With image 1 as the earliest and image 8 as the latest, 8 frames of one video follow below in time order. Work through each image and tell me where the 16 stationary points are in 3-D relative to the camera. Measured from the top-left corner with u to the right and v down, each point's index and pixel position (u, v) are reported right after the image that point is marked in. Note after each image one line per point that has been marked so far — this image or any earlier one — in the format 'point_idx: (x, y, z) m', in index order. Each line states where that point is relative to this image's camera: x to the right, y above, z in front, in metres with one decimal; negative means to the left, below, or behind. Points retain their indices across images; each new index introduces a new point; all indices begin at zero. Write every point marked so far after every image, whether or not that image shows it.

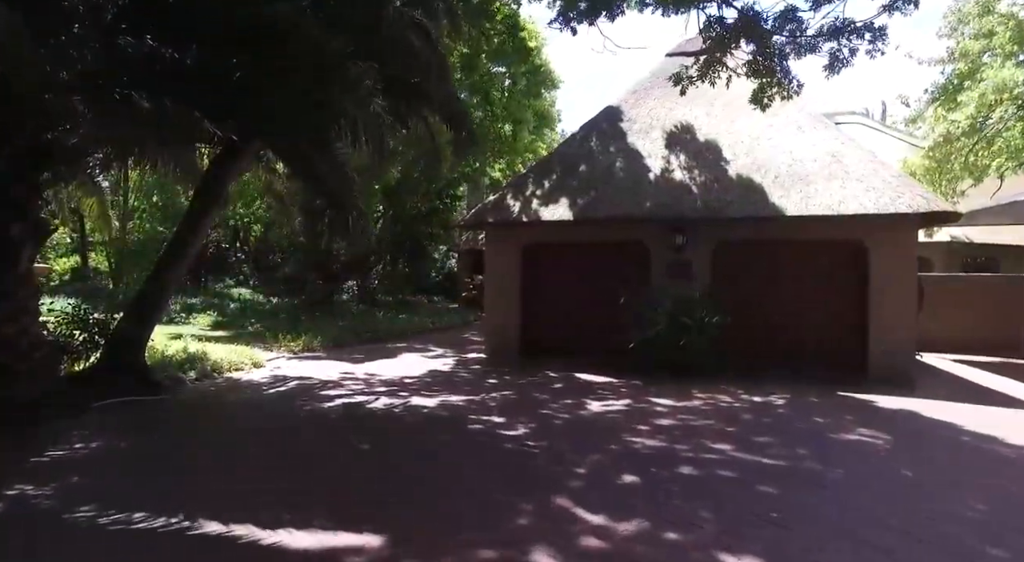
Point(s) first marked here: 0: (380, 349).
0: (-3.0, -1.6, +14.0) m
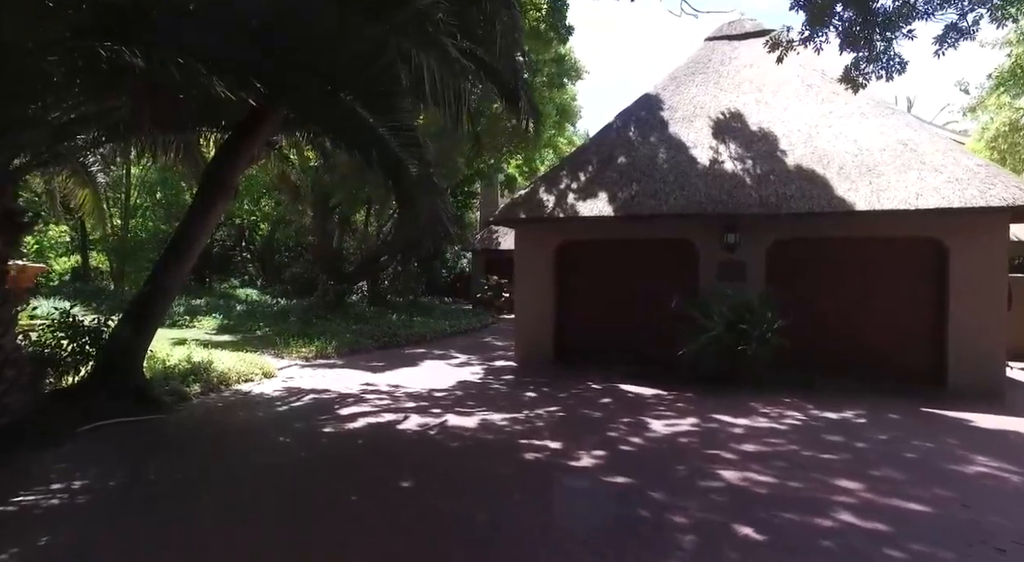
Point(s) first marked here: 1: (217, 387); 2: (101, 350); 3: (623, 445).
0: (-2.4, -1.6, +13.0) m
1: (-4.2, -1.5, +8.6) m
2: (-4.8, -0.8, +7.1) m
3: (+1.2, -1.7, +6.4) m
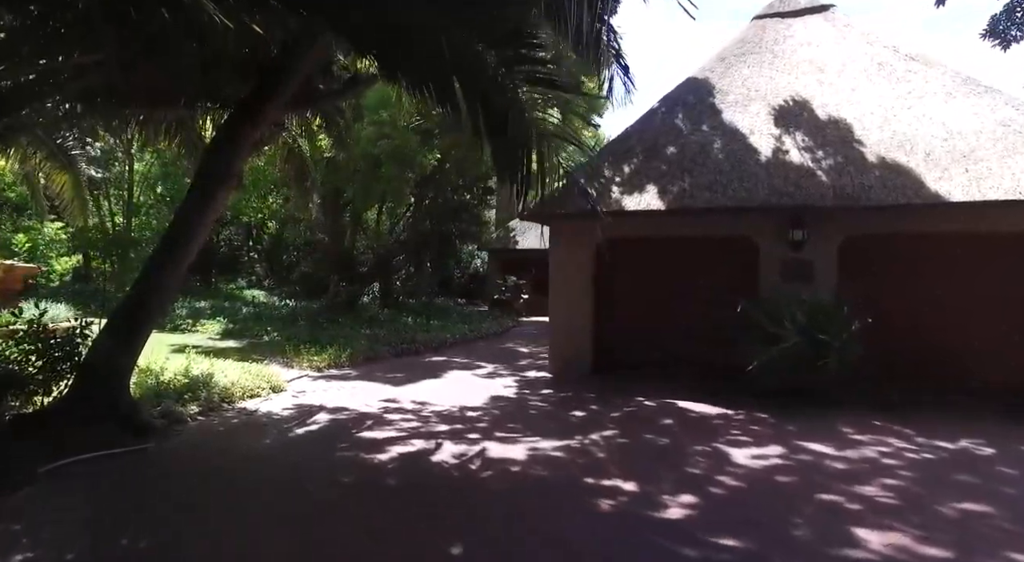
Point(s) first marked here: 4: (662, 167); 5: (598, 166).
0: (-1.8, -1.6, +11.9) m
1: (-3.6, -1.5, +7.4) m
2: (-4.3, -0.8, +6.0) m
3: (+1.7, -1.8, +5.2) m
4: (+2.5, +1.9, +10.0) m
5: (+1.5, +2.0, +10.5) m
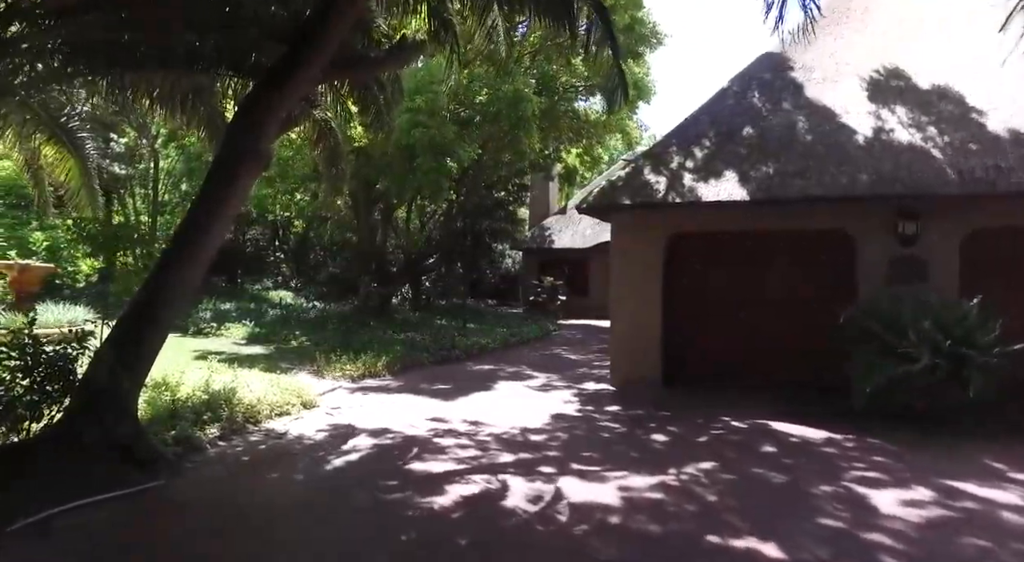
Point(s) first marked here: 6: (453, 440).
0: (-0.9, -1.7, +10.8) m
1: (-2.8, -1.5, +6.4) m
2: (-3.6, -0.8, +4.9) m
3: (+2.4, -1.8, +3.9) m
4: (+3.3, +1.9, +8.7) m
5: (+2.4, +2.0, +9.3) m
6: (-0.6, -1.7, +6.4) m
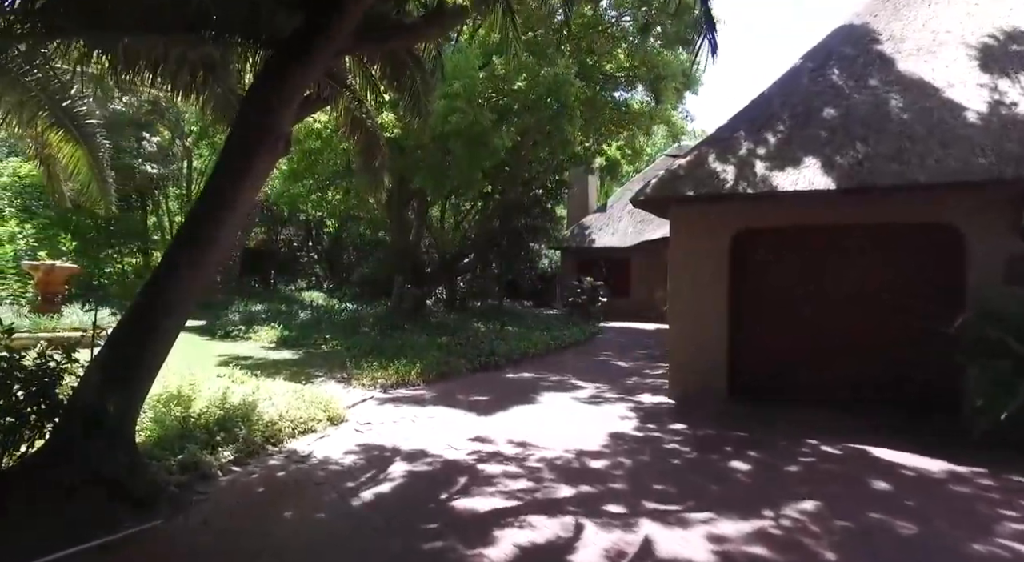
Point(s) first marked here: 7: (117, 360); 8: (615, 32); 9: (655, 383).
0: (-0.1, -1.7, +9.9) m
1: (-2.3, -1.6, +5.6) m
2: (-3.1, -0.9, +4.2) m
3: (+2.7, -1.8, +2.9) m
4: (+4.0, +1.9, +7.6) m
5: (+3.0, +2.0, +8.2) m
6: (-0.1, -1.7, +5.5) m
7: (-2.8, -0.6, +4.3) m
8: (+2.5, +6.2, +15.2) m
9: (+2.3, -1.7, +9.9) m
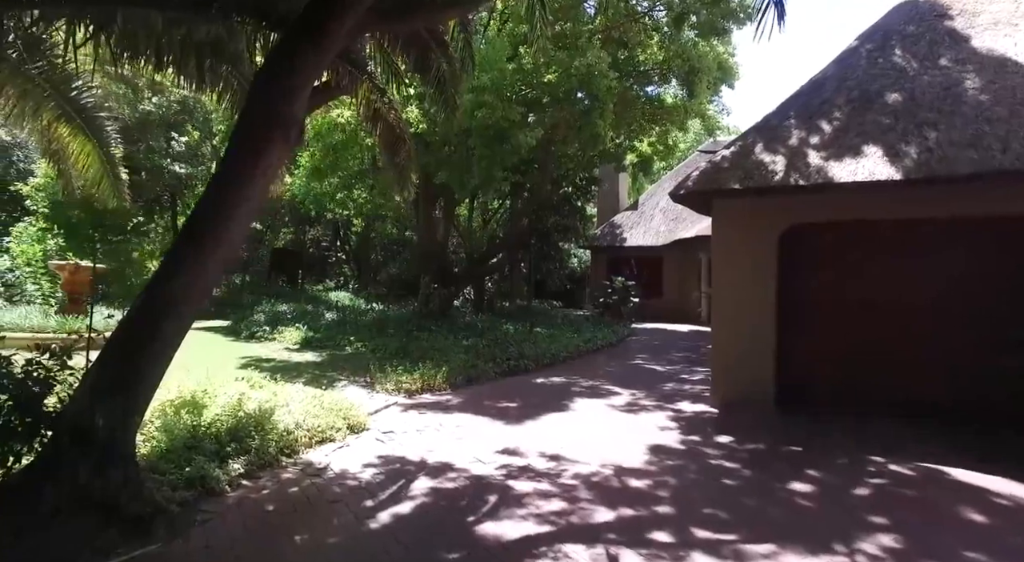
0: (+0.3, -1.7, +9.4) m
1: (-2.0, -1.6, +5.2) m
2: (-2.9, -0.9, +3.9) m
3: (+2.9, -1.8, +2.3) m
4: (+4.3, +1.9, +7.0) m
5: (+3.4, +2.0, +7.6) m
6: (+0.2, -1.7, +5.0) m
7: (-2.6, -0.6, +3.9) m
8: (+3.3, +6.2, +14.6) m
9: (+2.8, -1.7, +9.3) m
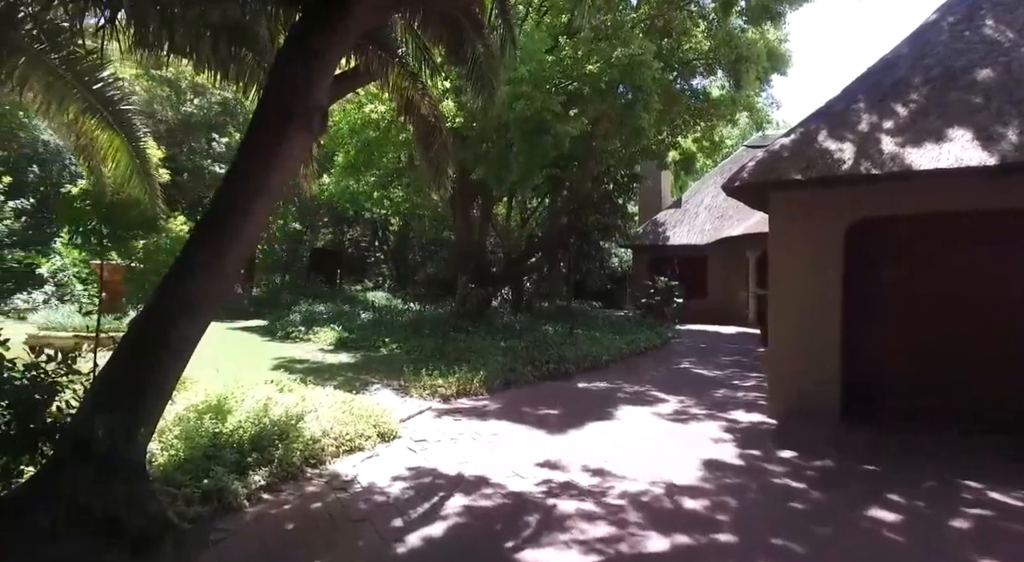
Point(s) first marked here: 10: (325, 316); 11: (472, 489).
0: (+0.9, -1.7, +8.9) m
1: (-1.7, -1.5, +4.9) m
2: (-2.7, -0.8, +3.6) m
3: (+3.0, -1.8, +1.6) m
4: (+4.7, +1.9, +6.2) m
5: (+3.9, +2.0, +6.9) m
6: (+0.5, -1.7, +4.5) m
7: (-2.4, -0.6, +3.6) m
8: (+4.2, +6.2, +13.9) m
9: (+3.4, -1.7, +8.6) m
10: (-4.6, -0.9, +14.8) m
11: (-0.3, -1.7, +4.9) m
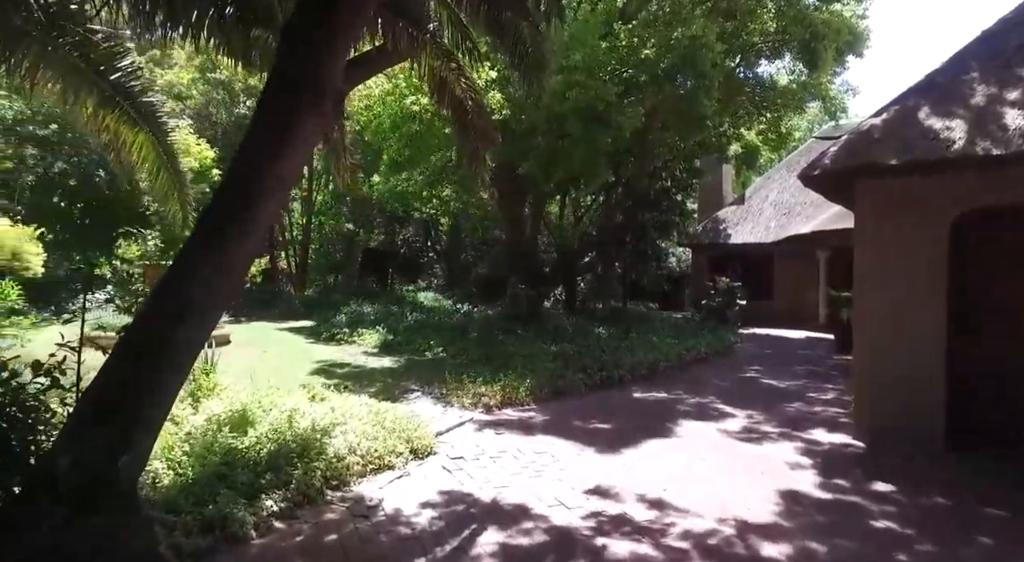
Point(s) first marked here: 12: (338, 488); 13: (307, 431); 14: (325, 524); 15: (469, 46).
0: (+1.6, -1.7, +8.2) m
1: (-1.4, -1.6, +4.4) m
2: (-2.5, -0.9, +3.2) m
3: (+3.0, -1.8, +0.7) m
4: (+5.2, +1.9, +5.1) m
5: (+4.3, +2.0, +5.9) m
6: (+0.7, -1.7, +3.9) m
7: (-2.2, -0.6, +3.2) m
8: (+5.3, +6.2, +12.9) m
9: (+4.0, -1.7, +7.6) m
10: (-3.4, -0.9, +14.6) m
11: (0.0, -1.7, +4.3) m
12: (-1.3, -1.6, +4.6) m
13: (-1.7, -1.3, +5.0) m
14: (-1.2, -1.6, +4.1) m
15: (-0.5, +2.7, +7.0) m
